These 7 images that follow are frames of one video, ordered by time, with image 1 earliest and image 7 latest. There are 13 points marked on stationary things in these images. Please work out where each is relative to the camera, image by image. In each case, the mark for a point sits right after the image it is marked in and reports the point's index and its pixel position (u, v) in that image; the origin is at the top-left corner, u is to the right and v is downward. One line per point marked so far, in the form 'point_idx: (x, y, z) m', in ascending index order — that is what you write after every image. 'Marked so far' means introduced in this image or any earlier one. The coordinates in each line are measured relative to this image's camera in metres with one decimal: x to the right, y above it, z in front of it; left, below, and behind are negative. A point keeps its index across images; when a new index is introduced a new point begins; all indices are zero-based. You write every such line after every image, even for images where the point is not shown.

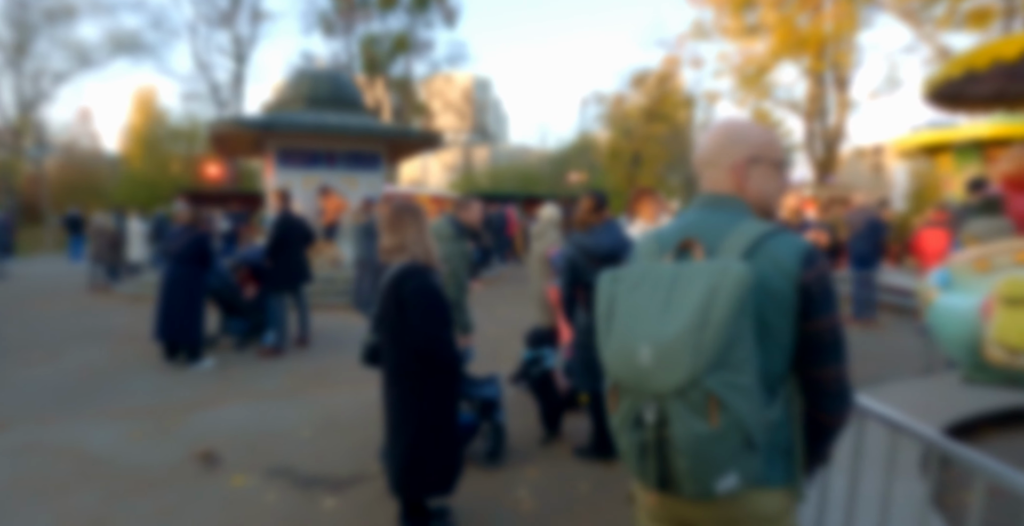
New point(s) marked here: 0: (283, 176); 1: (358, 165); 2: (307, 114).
0: (-4.9, +1.9, +13.1) m
1: (-3.4, +2.2, +13.7) m
2: (-4.4, +3.3, +13.3) m
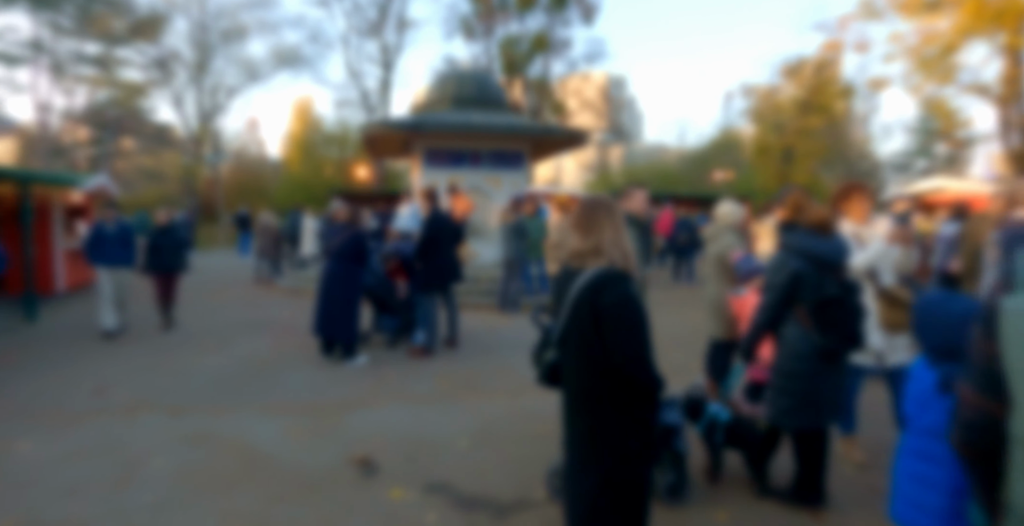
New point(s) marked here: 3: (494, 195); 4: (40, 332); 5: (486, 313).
0: (-1.8, +1.9, +13.2) m
1: (-0.2, +2.2, +13.5) m
2: (-1.2, +3.3, +13.3) m
3: (-0.3, +1.5, +13.5) m
4: (-7.1, -1.1, +9.2) m
5: (-0.4, -0.8, +10.1) m
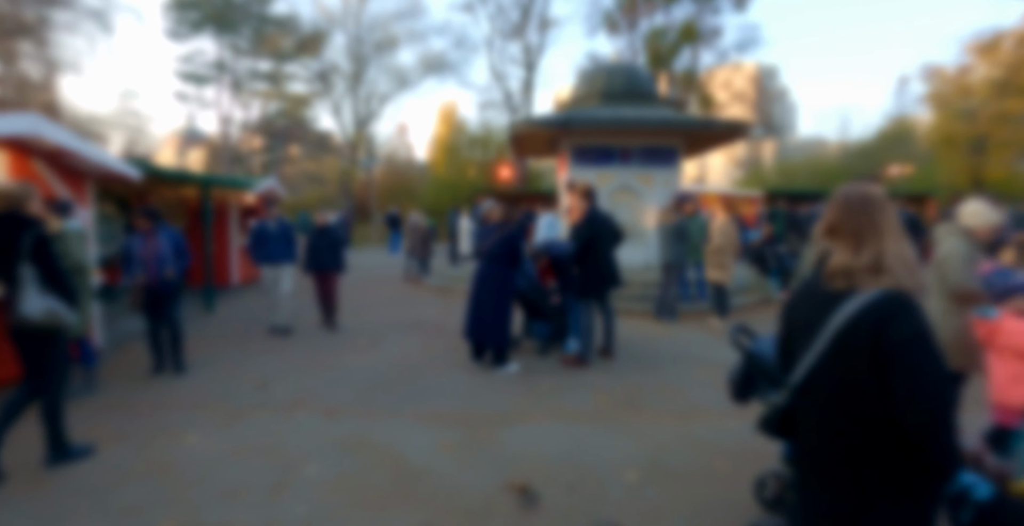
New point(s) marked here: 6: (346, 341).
0: (+1.4, +1.9, +12.7) m
1: (+2.9, +2.1, +12.7) m
2: (+1.9, +3.2, +12.7) m
3: (+2.8, +1.4, +12.6) m
4: (-4.8, -1.0, +9.9) m
5: (+1.9, -0.9, +9.4) m
6: (-2.2, -1.0, +7.9) m
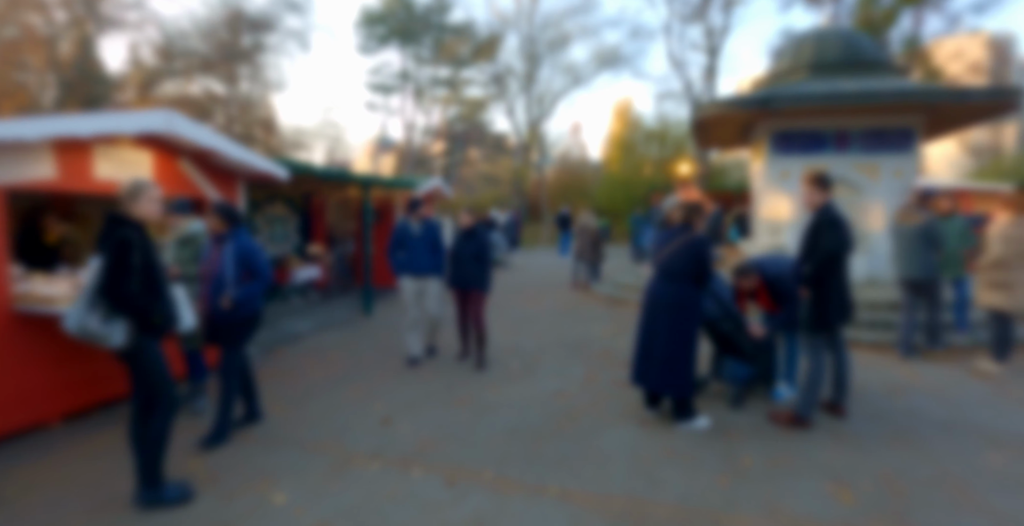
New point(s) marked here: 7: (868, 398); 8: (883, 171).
0: (+4.5, +1.7, +10.4) m
1: (+6.0, +1.9, +9.9) m
2: (+5.1, +3.0, +10.2) m
3: (+5.9, +1.2, +9.9) m
4: (-2.2, -1.1, +9.4) m
5: (+4.1, -1.1, +7.0) m
6: (-0.2, -1.1, +6.7) m
7: (+3.2, -1.2, +5.4) m
8: (+6.1, +1.5, +9.9) m
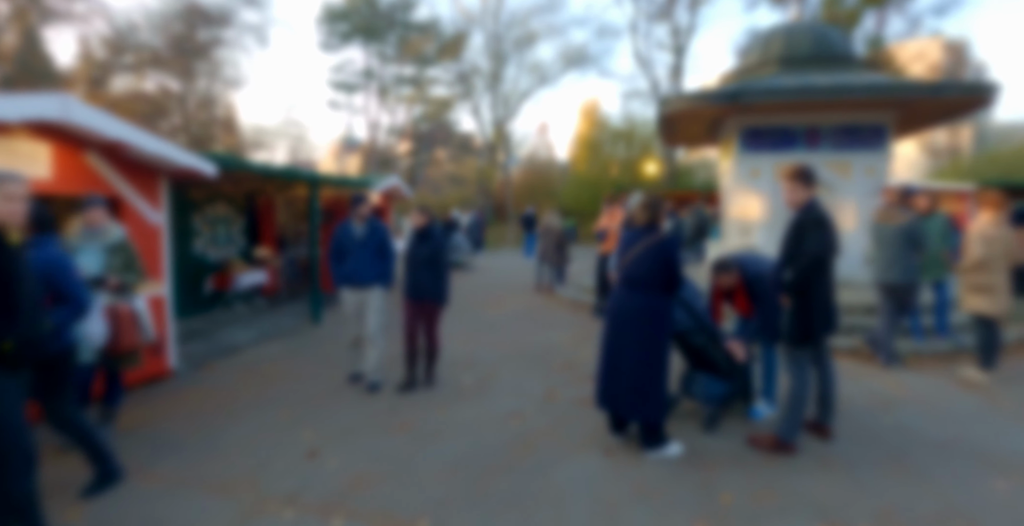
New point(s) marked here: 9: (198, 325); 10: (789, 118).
0: (+3.9, +1.7, +10.0) m
1: (+5.4, +1.9, +9.6) m
2: (+4.4, +3.0, +9.8) m
3: (+5.2, +1.2, +9.6) m
4: (-2.8, -1.2, +8.6) m
5: (+3.6, -1.1, +6.6) m
6: (-0.7, -1.2, +6.1) m
7: (+2.8, -1.2, +4.9) m
8: (+5.4, +1.5, +9.6) m
9: (-5.3, -1.0, +10.2) m
10: (+4.4, +2.3, +9.7) m
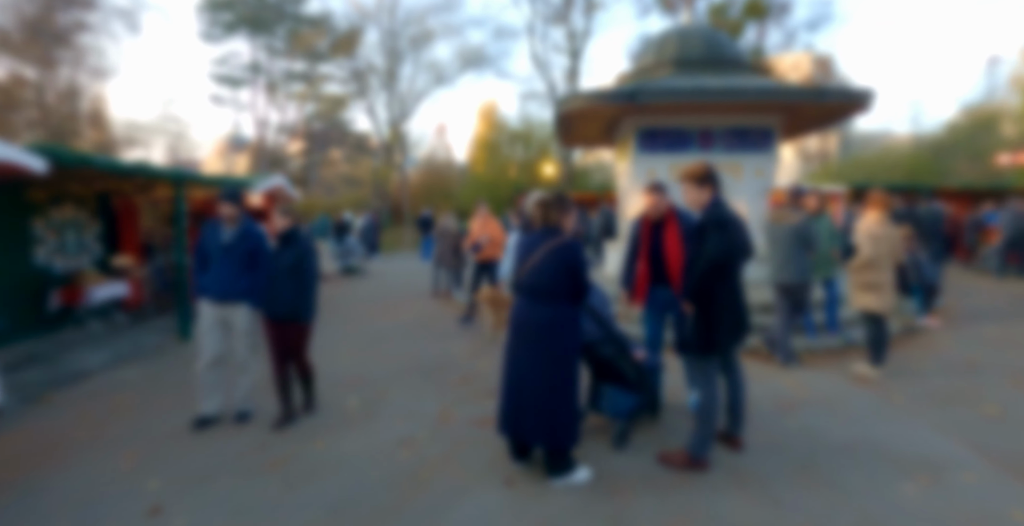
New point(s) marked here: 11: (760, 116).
0: (+2.2, +1.6, +9.9) m
1: (+3.7, +1.9, +9.8) m
2: (+2.7, +3.0, +9.9) m
3: (+3.6, +1.2, +9.8) m
4: (-4.1, -1.3, +7.6) m
5: (+2.5, -1.1, +6.6) m
6: (-1.7, -1.3, +5.4) m
7: (+2.0, -1.3, +4.8) m
8: (+3.8, +1.5, +9.8) m
9: (-6.8, -1.2, +8.7) m
10: (+2.8, +2.3, +9.8) m
11: (+4.0, +2.4, +9.8) m
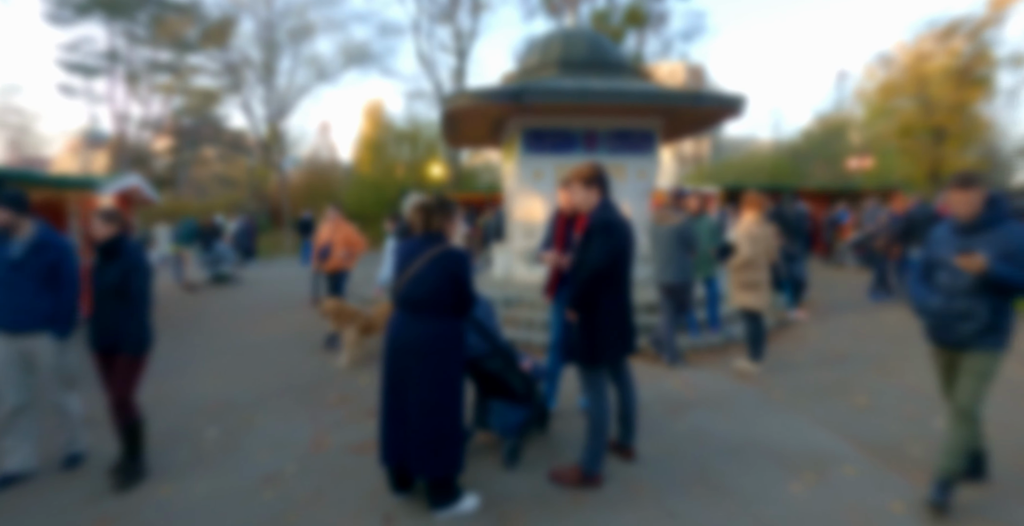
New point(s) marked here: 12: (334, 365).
0: (+0.3, +1.6, +9.8) m
1: (+1.9, +1.9, +10.0) m
2: (+0.9, +3.0, +9.9) m
3: (+1.8, +1.2, +9.9) m
4: (-5.4, -1.4, +6.4) m
5: (+1.3, -1.1, +6.6) m
6: (-2.6, -1.4, +4.7) m
7: (+1.1, -1.3, +4.7) m
8: (+1.9, +1.5, +10.0) m
9: (-8.3, -1.4, +7.1) m
10: (+0.9, +2.3, +9.8) m
11: (+2.2, +2.4, +10.0) m
12: (-2.0, -1.2, +6.8) m
